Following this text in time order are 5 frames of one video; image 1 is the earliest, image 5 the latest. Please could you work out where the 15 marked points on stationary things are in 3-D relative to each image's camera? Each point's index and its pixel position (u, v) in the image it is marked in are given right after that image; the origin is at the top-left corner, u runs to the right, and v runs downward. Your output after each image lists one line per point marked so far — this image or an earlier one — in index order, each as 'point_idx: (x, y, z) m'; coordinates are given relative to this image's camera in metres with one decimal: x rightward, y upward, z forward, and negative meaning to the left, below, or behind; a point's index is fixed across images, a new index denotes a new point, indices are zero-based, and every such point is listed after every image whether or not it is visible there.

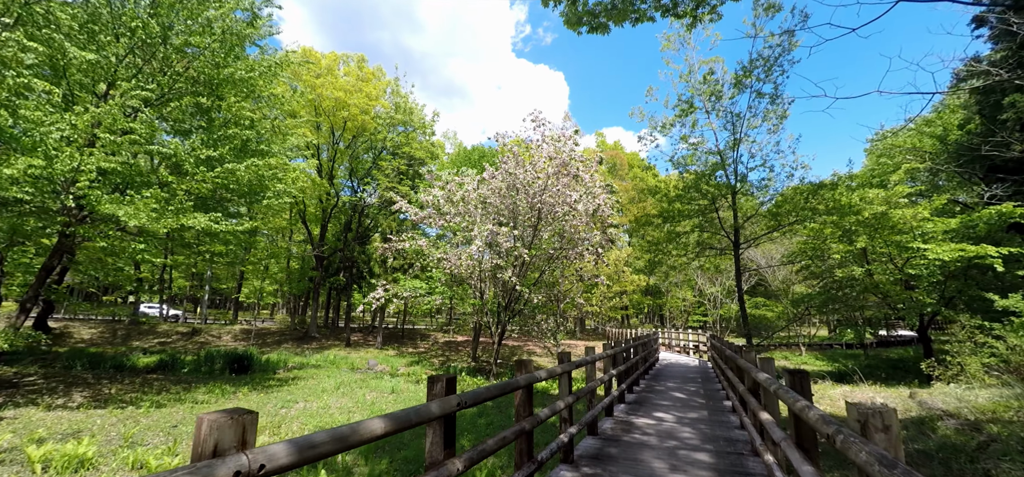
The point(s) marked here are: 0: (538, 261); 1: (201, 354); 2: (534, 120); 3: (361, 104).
0: (+0.7, -0.7, +12.6) m
1: (-12.6, -4.6, +17.5) m
2: (+0.5, +2.9, +11.0) m
3: (-6.8, +5.9, +19.4) m
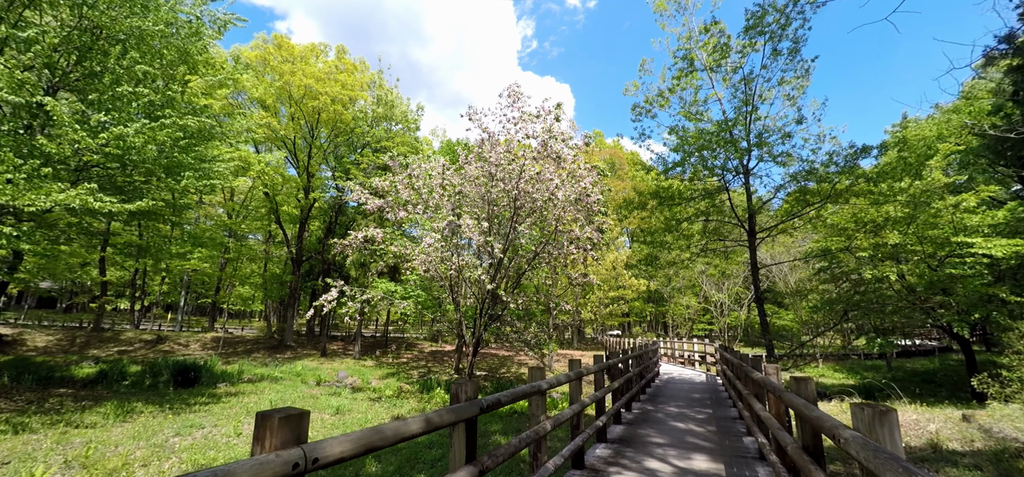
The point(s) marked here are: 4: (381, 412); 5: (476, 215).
0: (+0.1, -0.6, +10.9) m
1: (-13.1, -4.5, +15.8) m
2: (-0.1, +3.1, +9.4) m
3: (-7.3, +5.9, +17.9) m
4: (-2.7, -3.6, +9.0) m
5: (-1.1, +0.7, +10.6) m
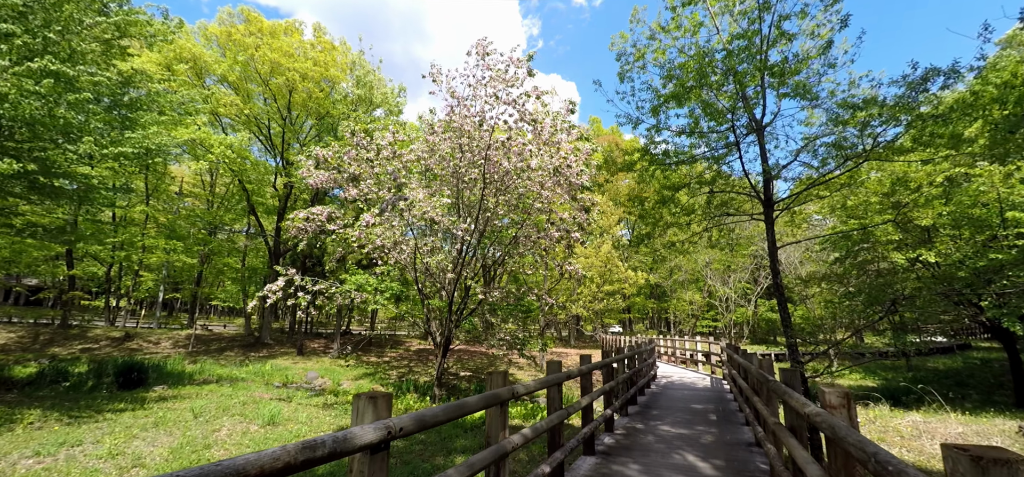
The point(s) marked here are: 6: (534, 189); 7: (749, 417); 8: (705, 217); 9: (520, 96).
0: (-0.4, -0.2, +9.5) m
1: (-13.6, -4.1, +14.6) m
2: (-0.6, +3.5, +8.0) m
3: (-7.8, +6.3, +16.6) m
4: (-3.2, -3.2, +7.7) m
5: (-1.7, +1.1, +9.2) m
6: (+0.4, +1.0, +8.8) m
7: (+2.6, -2.0, +4.9) m
8: (+3.4, +0.4, +7.7) m
9: (+0.1, +2.5, +7.5) m
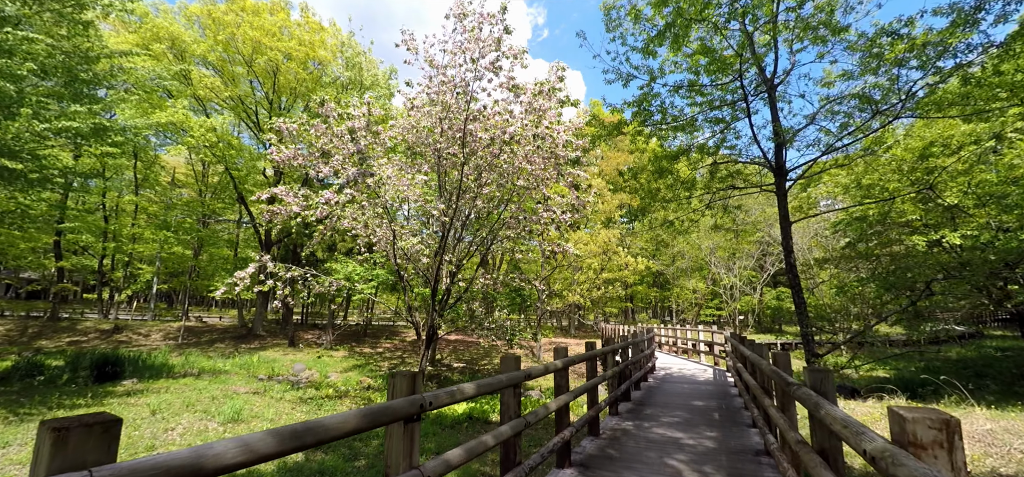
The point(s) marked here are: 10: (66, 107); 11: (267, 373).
0: (-0.7, +0.2, +8.9) m
1: (-13.8, -3.8, +14.1) m
2: (-0.9, +3.8, +7.2) m
3: (-8.0, +6.7, +15.9) m
4: (-3.5, -2.9, +7.1) m
5: (-1.9, +1.4, +8.6) m
6: (+0.2, +1.4, +8.1) m
7: (+2.4, -1.7, +4.2) m
8: (+3.1, +0.7, +7.0) m
9: (-0.2, +2.8, +6.8) m
10: (-8.9, +2.6, +8.7) m
11: (-7.2, -4.0, +12.9) m
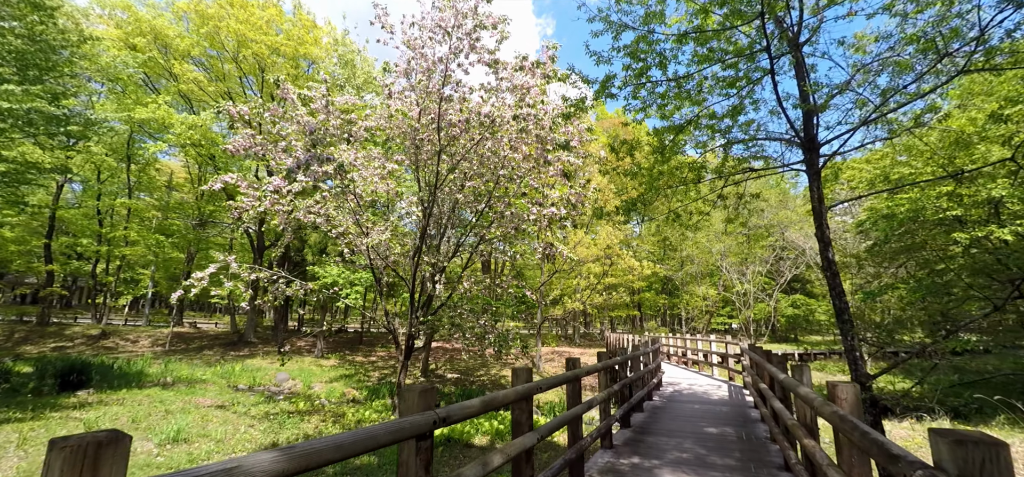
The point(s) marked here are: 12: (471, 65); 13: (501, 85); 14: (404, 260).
0: (-0.9, +0.2, +8.0) m
1: (-13.9, -3.8, +13.5) m
2: (-1.1, +3.8, +6.5) m
3: (-8.0, +6.7, +15.3) m
4: (-3.7, -2.8, +6.2) m
5: (-2.1, +1.4, +7.7) m
6: (0.0, +1.4, +7.3) m
7: (+2.1, -1.6, +3.3) m
8: (+2.9, +0.8, +6.1) m
9: (-0.4, +2.8, +6.0) m
10: (-9.1, +2.7, +8.1) m
11: (-7.4, -4.0, +12.1) m
12: (-0.6, +2.6, +6.6) m
13: (0.0, +2.4, +7.1) m
14: (-1.9, -0.4, +7.9) m
